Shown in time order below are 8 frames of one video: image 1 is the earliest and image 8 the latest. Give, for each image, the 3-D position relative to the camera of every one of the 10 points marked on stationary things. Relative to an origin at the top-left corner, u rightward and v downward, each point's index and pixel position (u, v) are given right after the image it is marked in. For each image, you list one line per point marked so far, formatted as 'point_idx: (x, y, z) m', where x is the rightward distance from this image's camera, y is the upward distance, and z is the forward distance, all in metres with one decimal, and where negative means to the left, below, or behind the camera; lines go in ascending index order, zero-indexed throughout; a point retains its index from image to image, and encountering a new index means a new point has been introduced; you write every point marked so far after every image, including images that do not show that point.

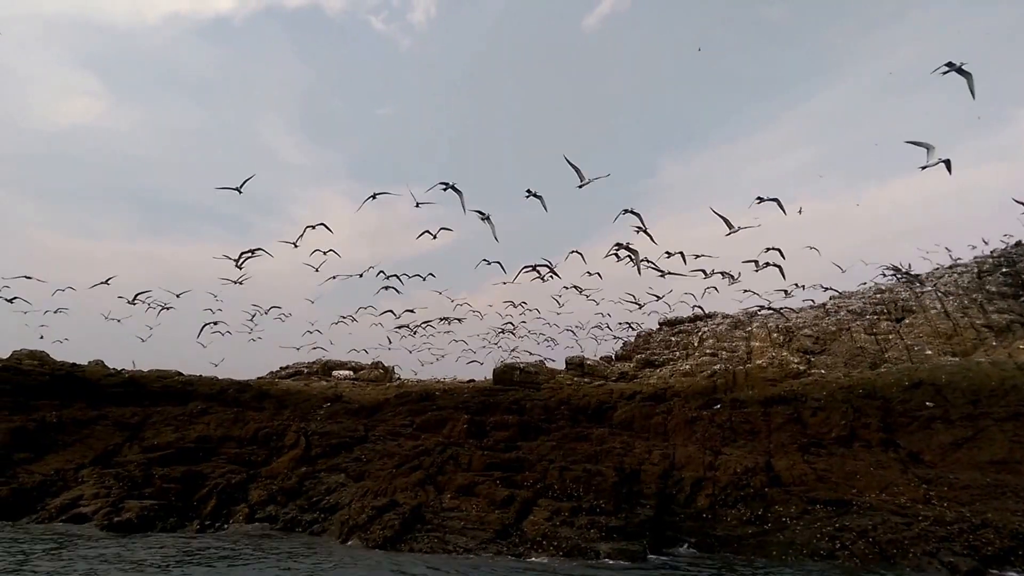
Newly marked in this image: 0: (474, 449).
0: (-0.8, -3.5, +13.9) m
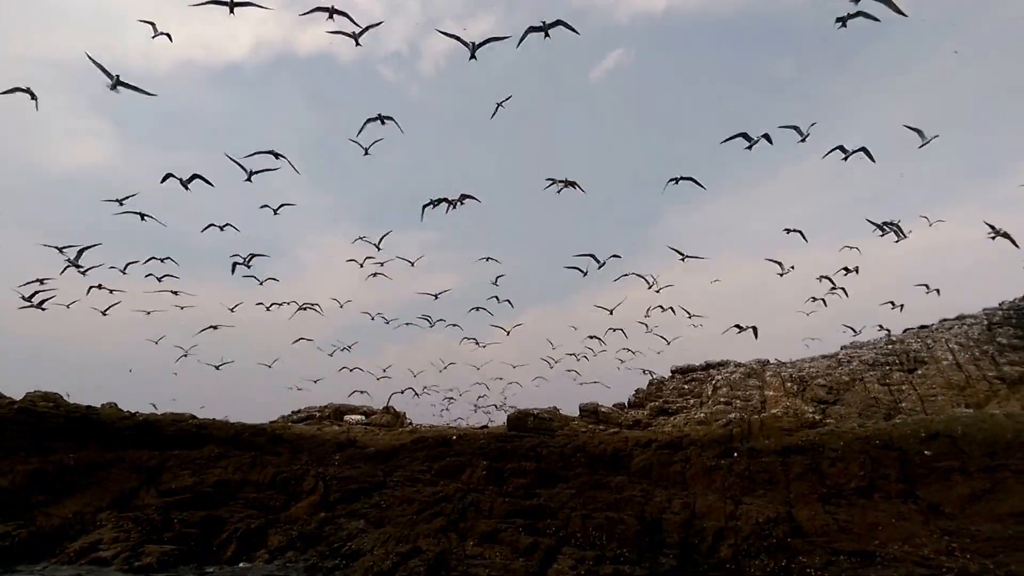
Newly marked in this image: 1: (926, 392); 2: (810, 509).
0: (-0.4, -4.6, +14.0) m
1: (+8.3, -2.2, +13.0) m
2: (+5.8, -4.2, +12.2) m
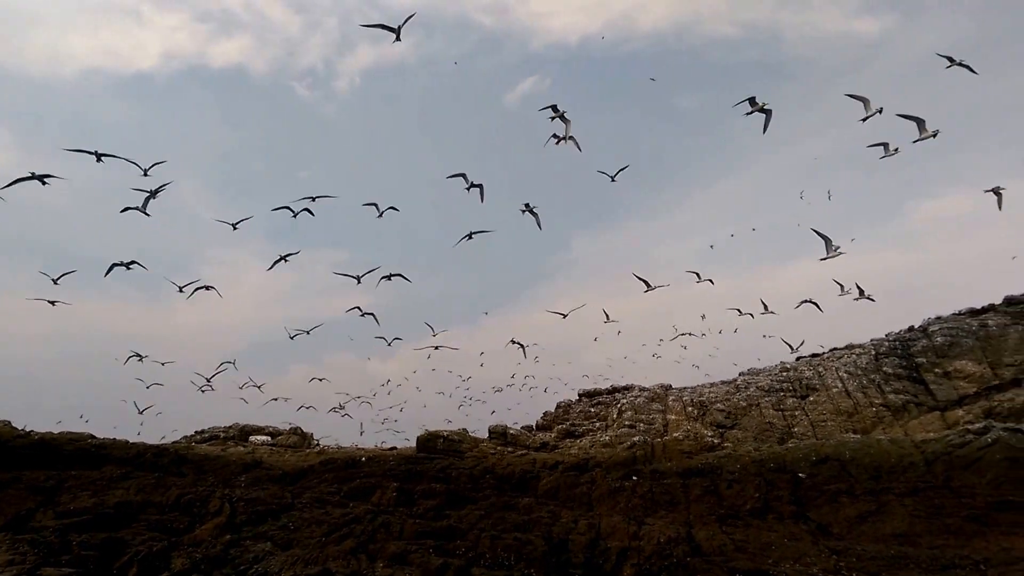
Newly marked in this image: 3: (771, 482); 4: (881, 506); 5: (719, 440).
0: (-2.4, -5.1, +14.0) m
1: (+6.3, -2.8, +13.5) m
2: (+3.9, -4.8, +12.5) m
3: (+5.2, -3.9, +12.9) m
4: (+7.0, -4.1, +12.1) m
5: (+4.4, -3.3, +13.8) m
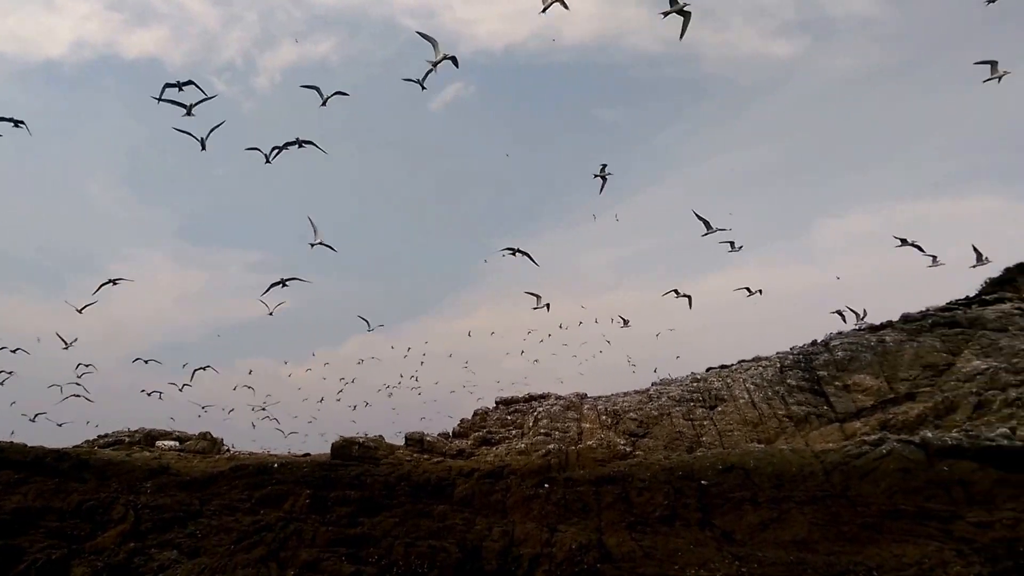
0: (-4.2, -5.1, +13.8) m
1: (+4.6, -3.1, +13.8) m
2: (+2.1, -5.0, +12.7) m
3: (+3.5, -4.2, +13.1) m
4: (+5.3, -4.4, +12.5) m
5: (+2.6, -3.5, +14.0) m
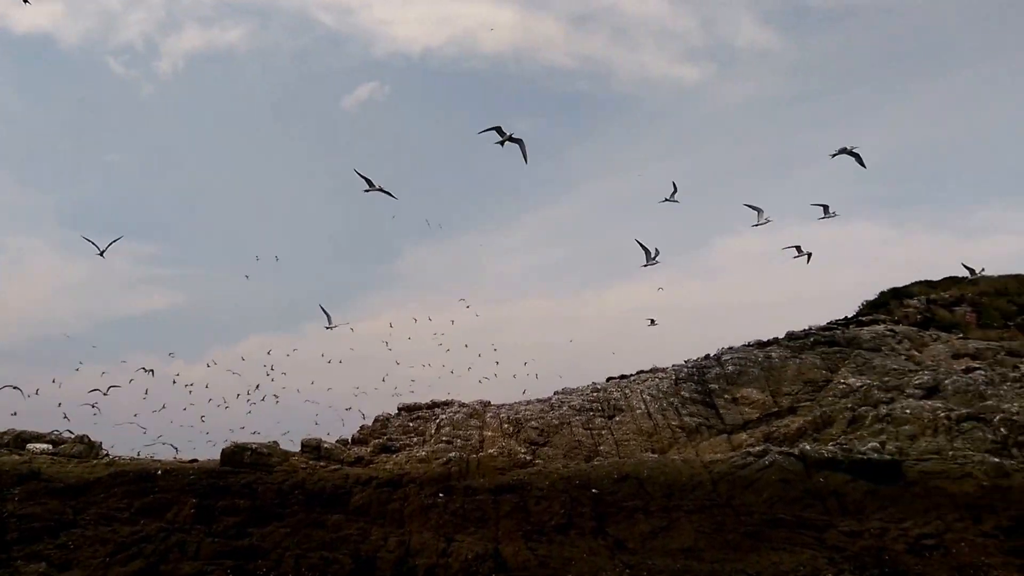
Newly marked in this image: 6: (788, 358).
0: (-6.4, -5.1, +13.1) m
1: (+2.4, -3.4, +14.2) m
2: (0.0, -5.2, +12.8) m
3: (+1.4, -4.4, +13.3) m
4: (+3.2, -4.7, +12.9) m
5: (+0.4, -3.8, +14.1) m
6: (+6.5, -1.7, +15.1) m
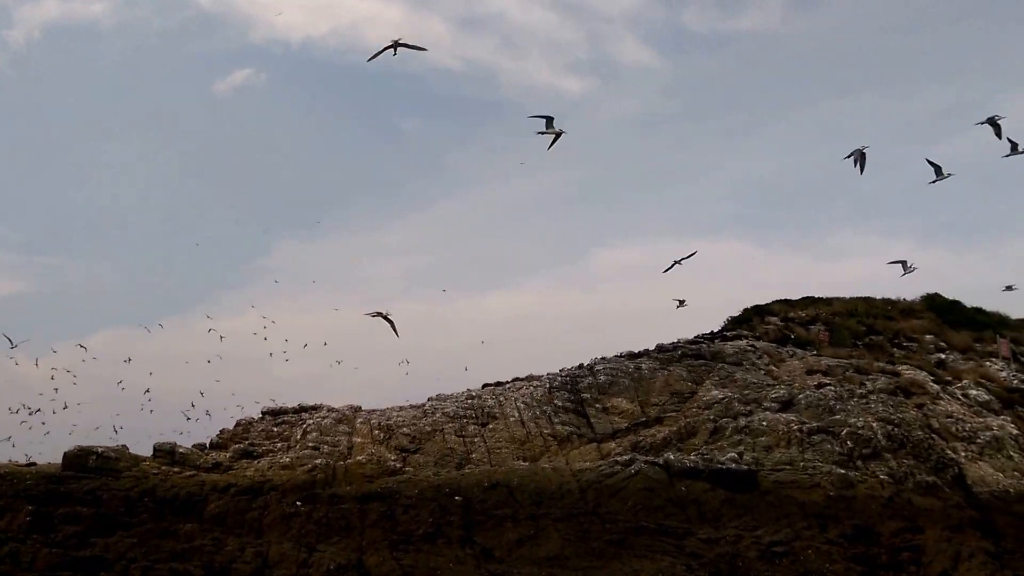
0: (-9.0, -4.9, +12.1) m
1: (-0.4, -3.5, +14.1) m
2: (-2.6, -5.2, +12.4) m
3: (-1.4, -4.5, +13.1) m
4: (+0.5, -4.9, +12.9) m
5: (-2.4, -3.9, +13.9) m
6: (+3.7, -2.0, +15.5) m
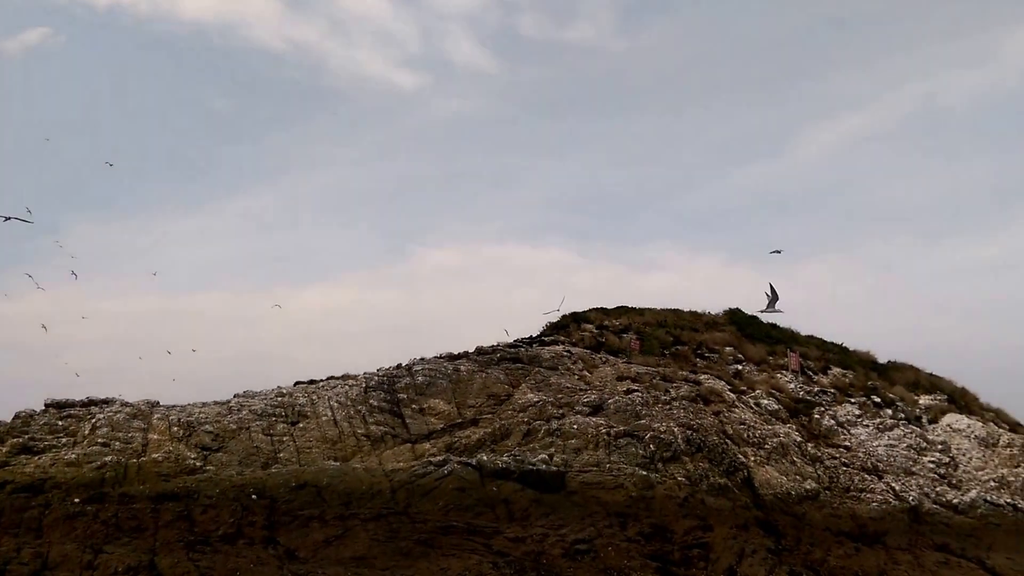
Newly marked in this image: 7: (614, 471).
0: (-12.8, -4.5, +10.8) m
1: (-4.4, -3.4, +13.8) m
2: (-6.5, -5.1, +11.9) m
3: (-5.3, -4.4, +12.8) m
4: (-3.4, -4.9, +12.8) m
5: (-6.4, -3.7, +13.3) m
6: (-0.4, -2.0, +15.6) m
7: (+2.2, -3.9, +13.6) m
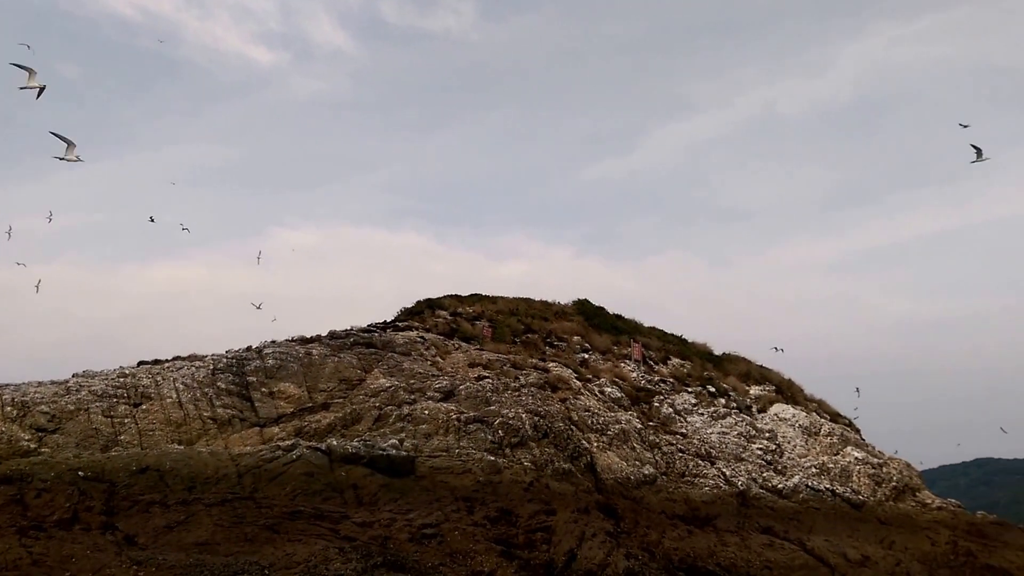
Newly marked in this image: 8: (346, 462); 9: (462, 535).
0: (-15.7, -3.8, +9.9) m
1: (-7.6, -3.0, +13.6) m
2: (-9.6, -4.6, +11.5) m
3: (-8.4, -4.0, +12.5) m
4: (-6.5, -4.5, +12.6) m
5: (-9.5, -3.2, +13.0) m
6: (-3.8, -1.8, +15.8) m
7: (-1.1, -3.7, +13.9) m
8: (-3.5, -3.7, +13.6) m
9: (-1.2, -5.1, +13.1) m
